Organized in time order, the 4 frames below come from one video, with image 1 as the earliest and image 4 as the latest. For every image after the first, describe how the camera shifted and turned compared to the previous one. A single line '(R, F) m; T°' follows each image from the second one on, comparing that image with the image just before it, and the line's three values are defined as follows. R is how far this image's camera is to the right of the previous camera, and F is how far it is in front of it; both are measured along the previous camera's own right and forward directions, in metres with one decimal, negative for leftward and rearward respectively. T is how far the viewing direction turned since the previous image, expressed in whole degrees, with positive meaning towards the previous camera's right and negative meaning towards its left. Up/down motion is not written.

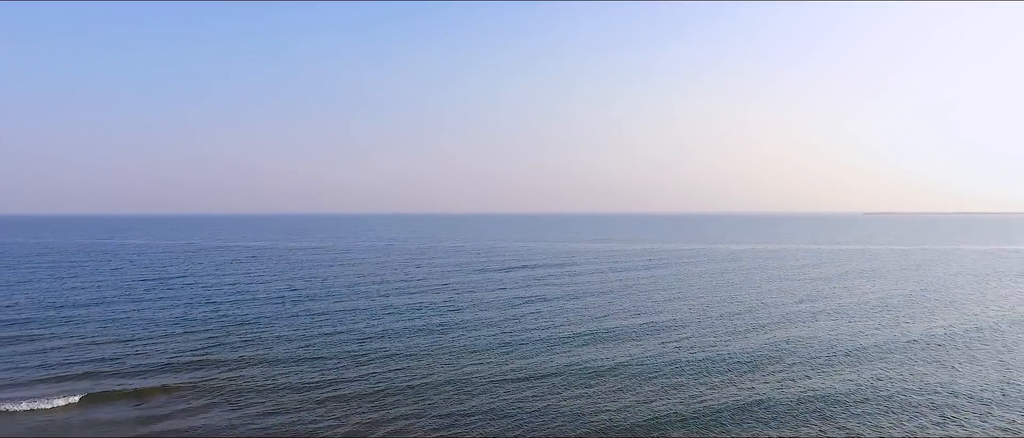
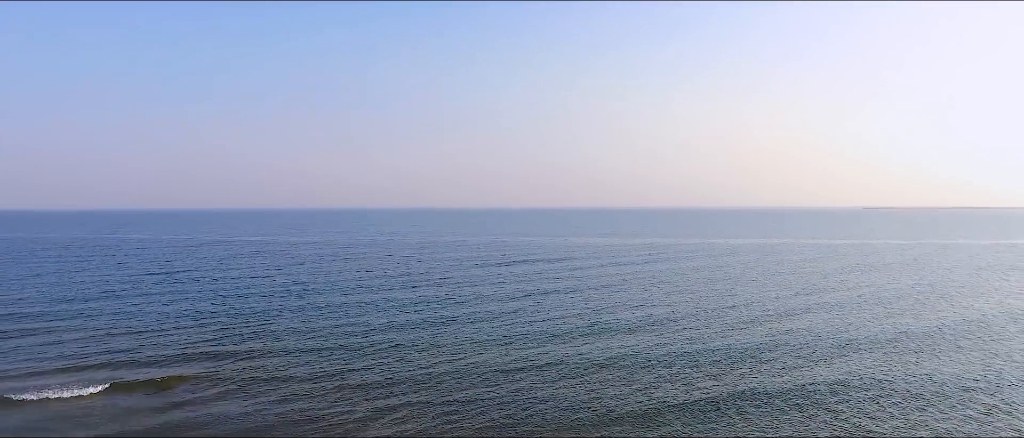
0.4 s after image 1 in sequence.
(+2.3, -1.9) m; -2°
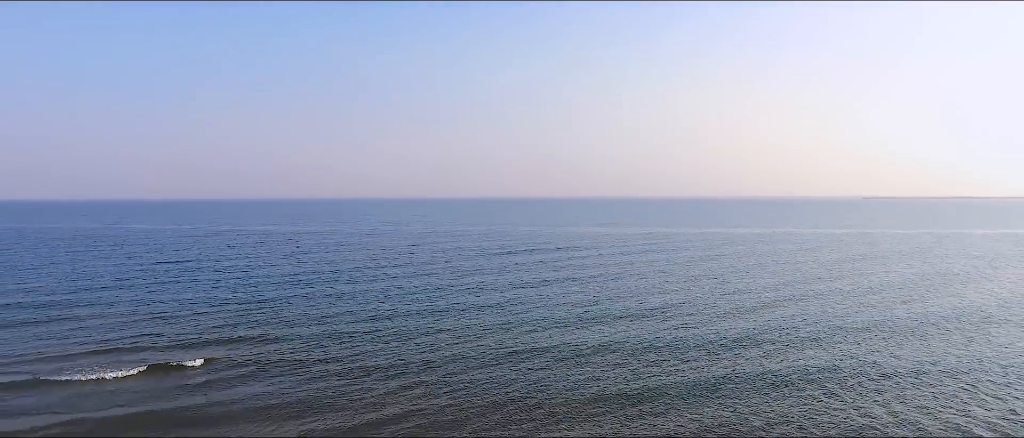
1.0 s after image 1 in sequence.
(0.0, -1.1) m; 0°
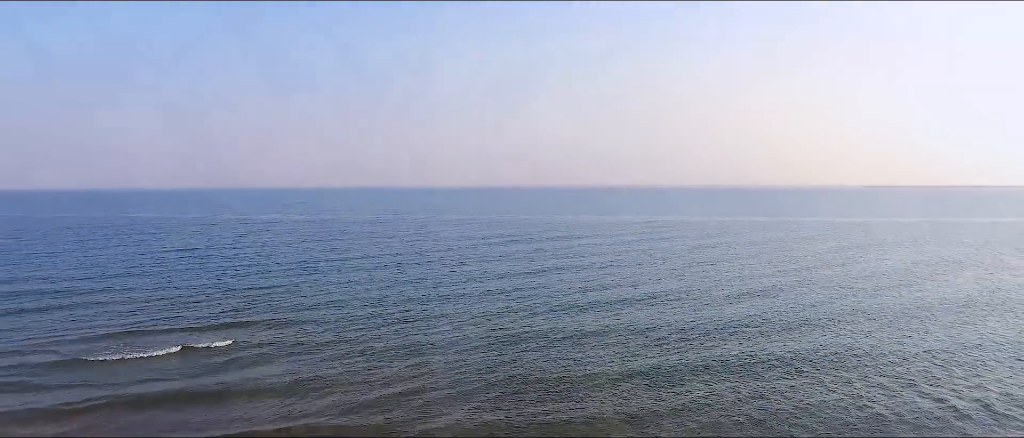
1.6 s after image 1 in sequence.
(-0.1, -1.1) m; 0°
